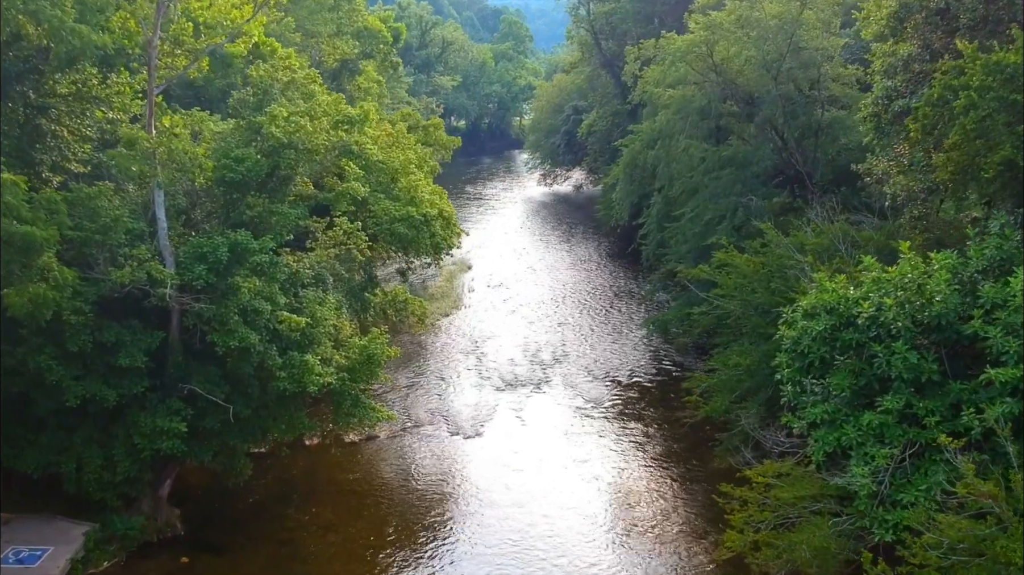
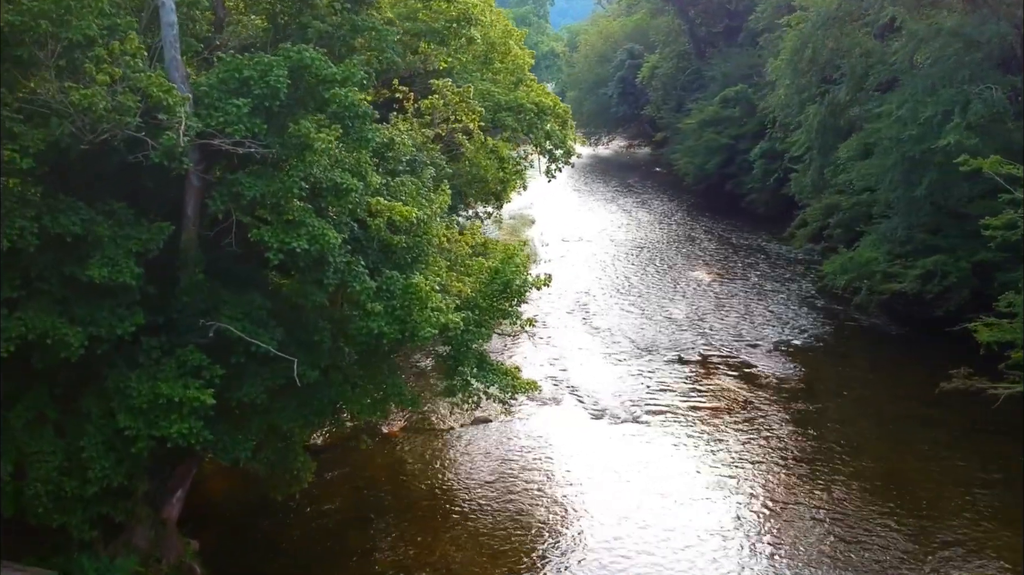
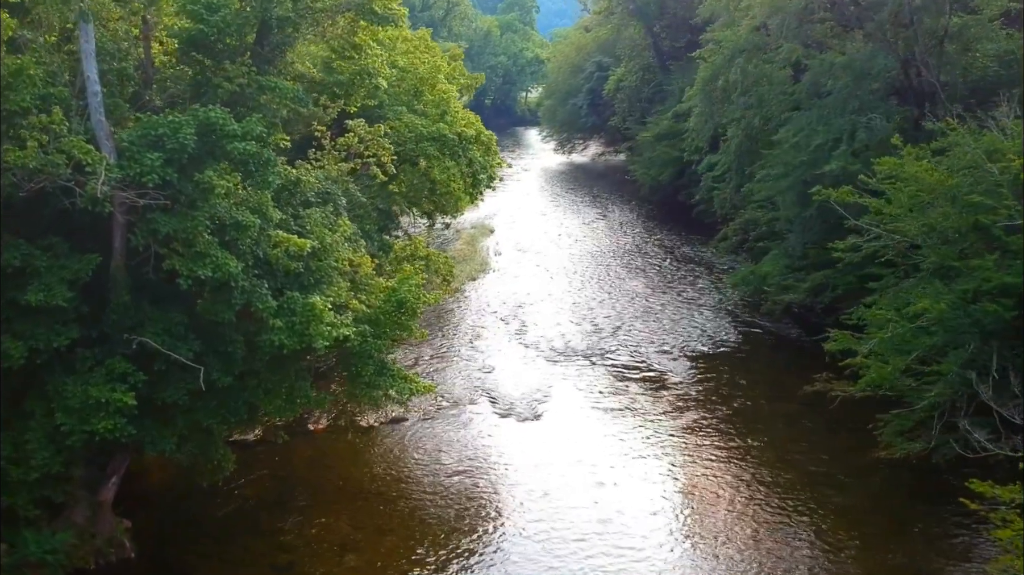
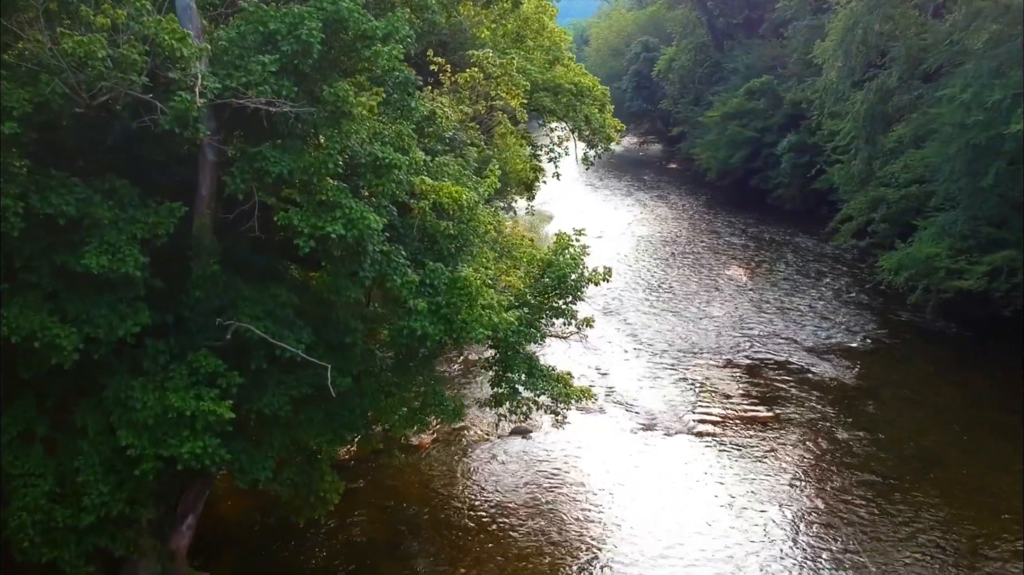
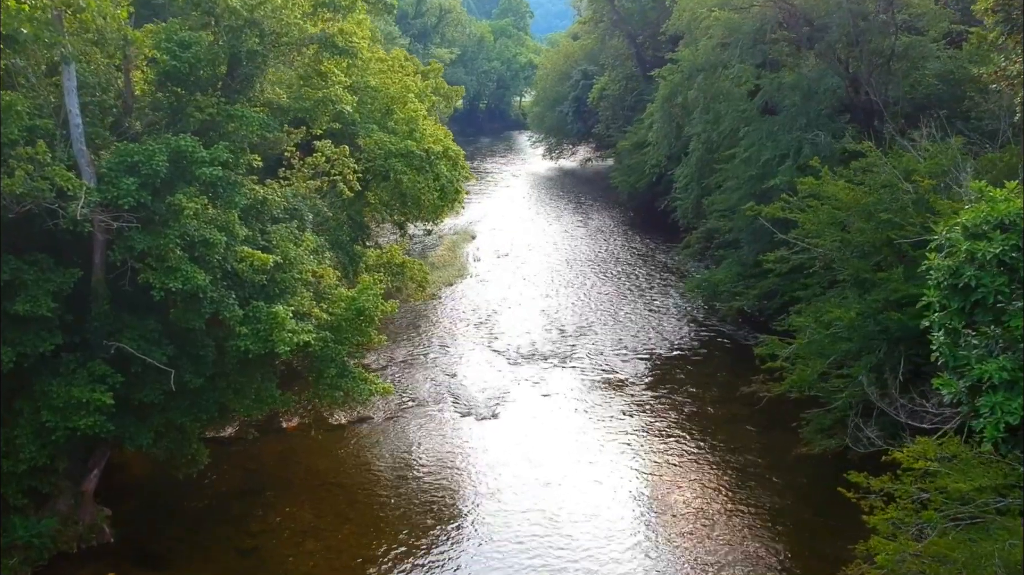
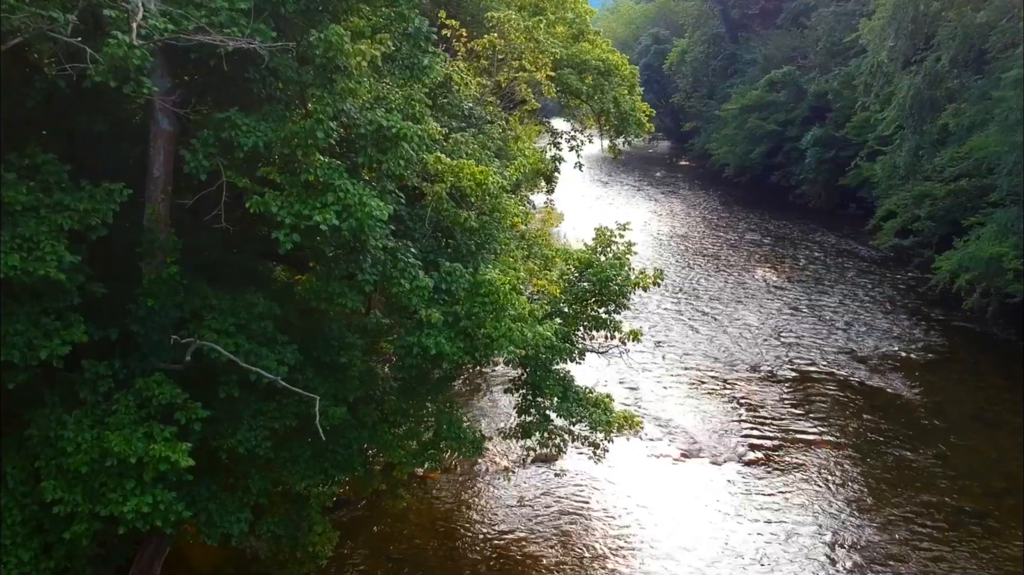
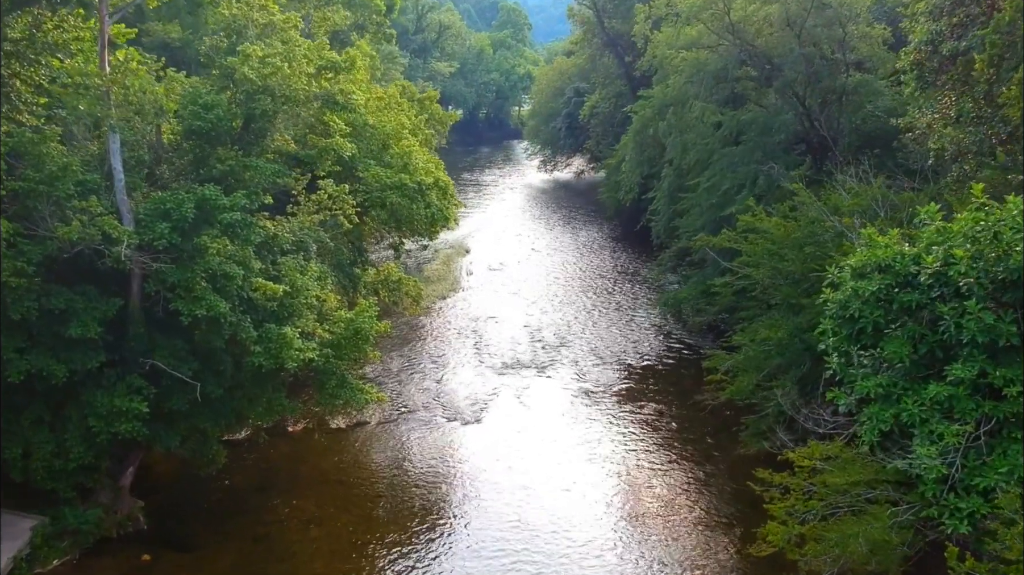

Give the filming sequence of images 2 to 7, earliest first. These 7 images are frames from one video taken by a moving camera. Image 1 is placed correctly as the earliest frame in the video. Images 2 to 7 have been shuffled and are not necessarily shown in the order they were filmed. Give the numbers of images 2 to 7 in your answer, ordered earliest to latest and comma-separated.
7, 5, 3, 2, 4, 6
